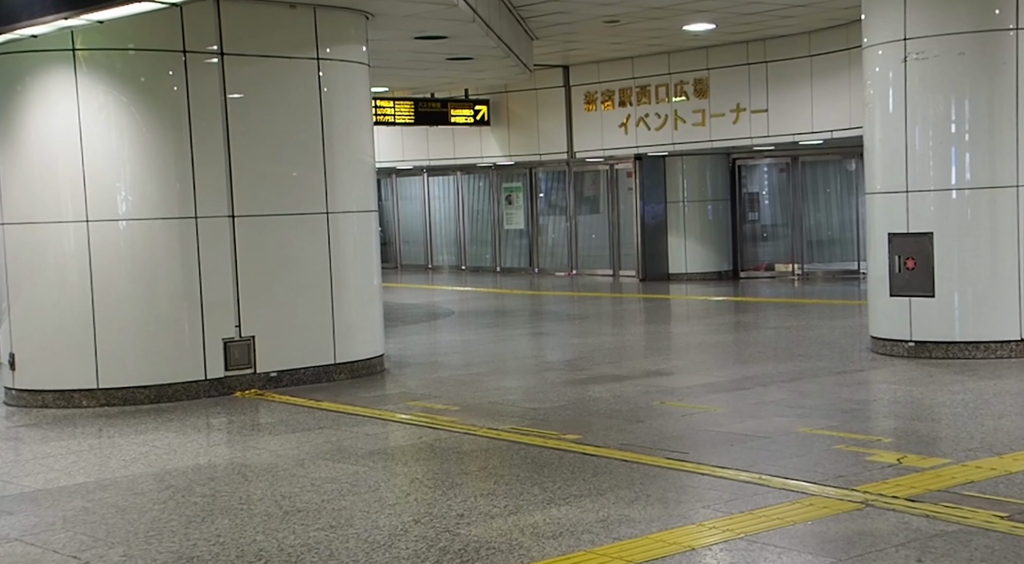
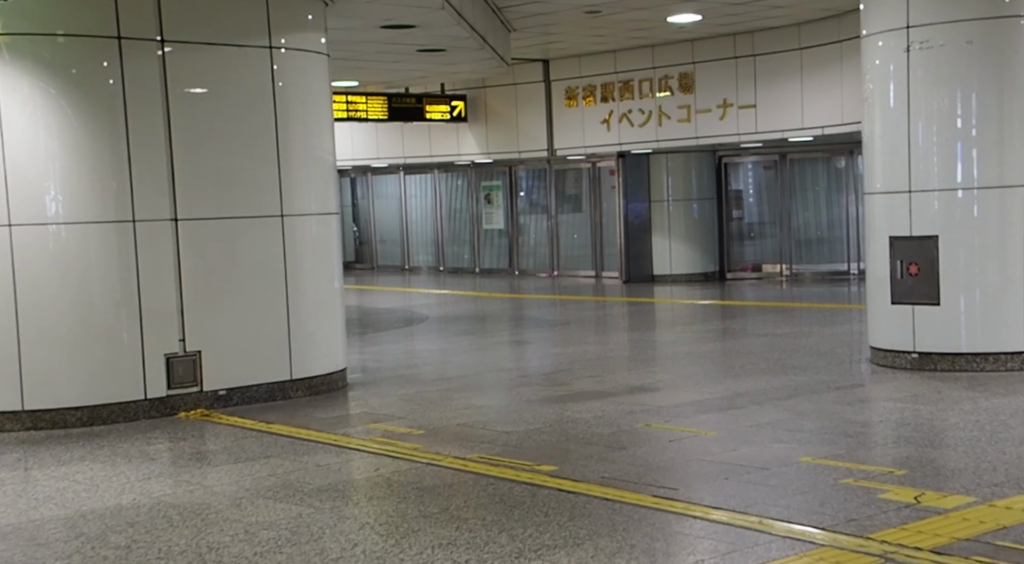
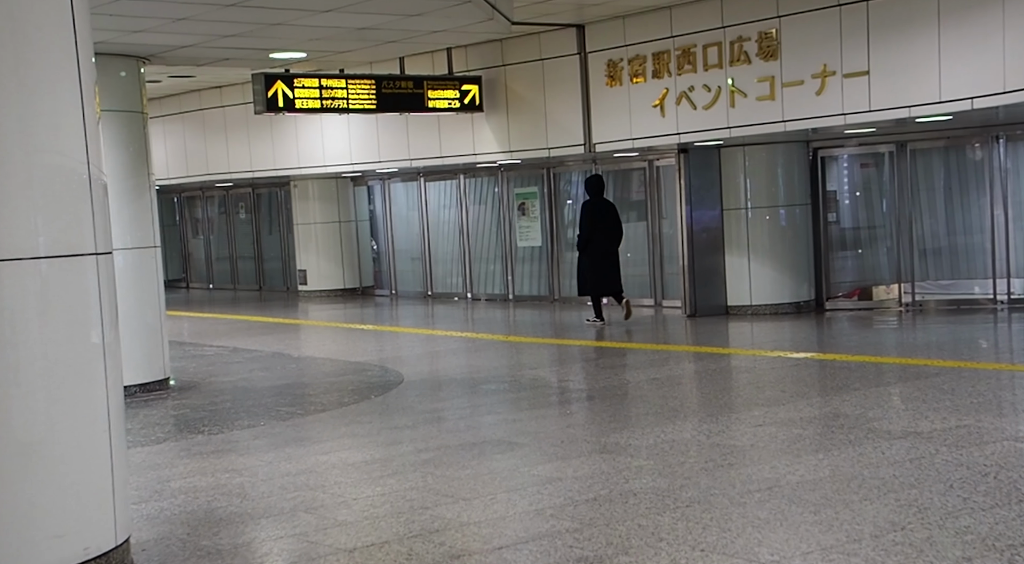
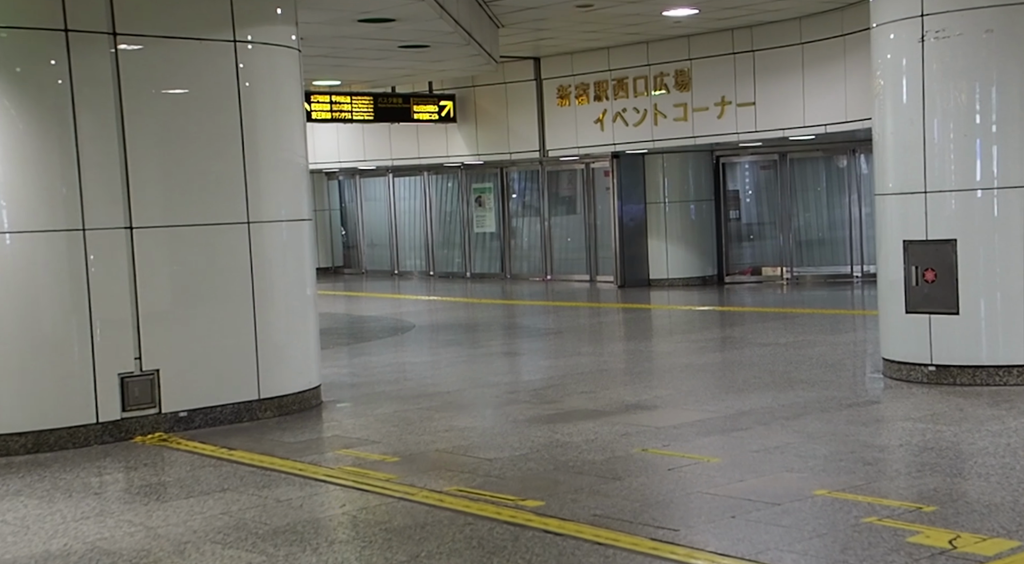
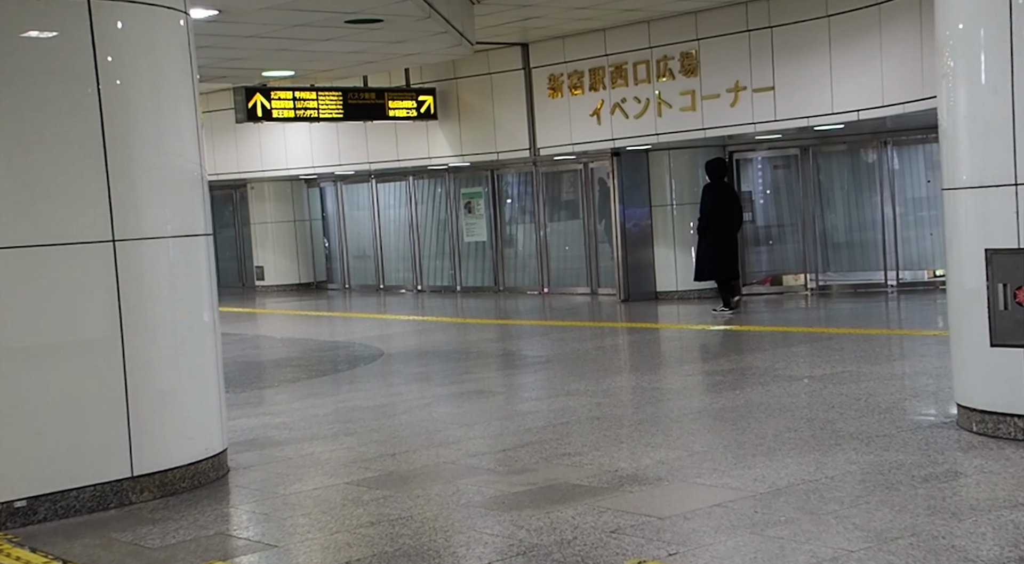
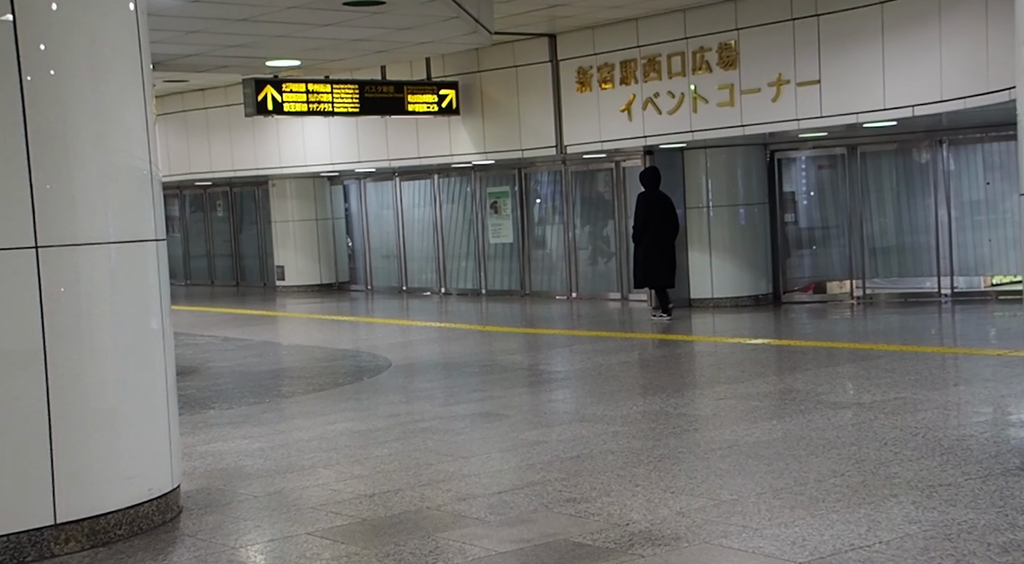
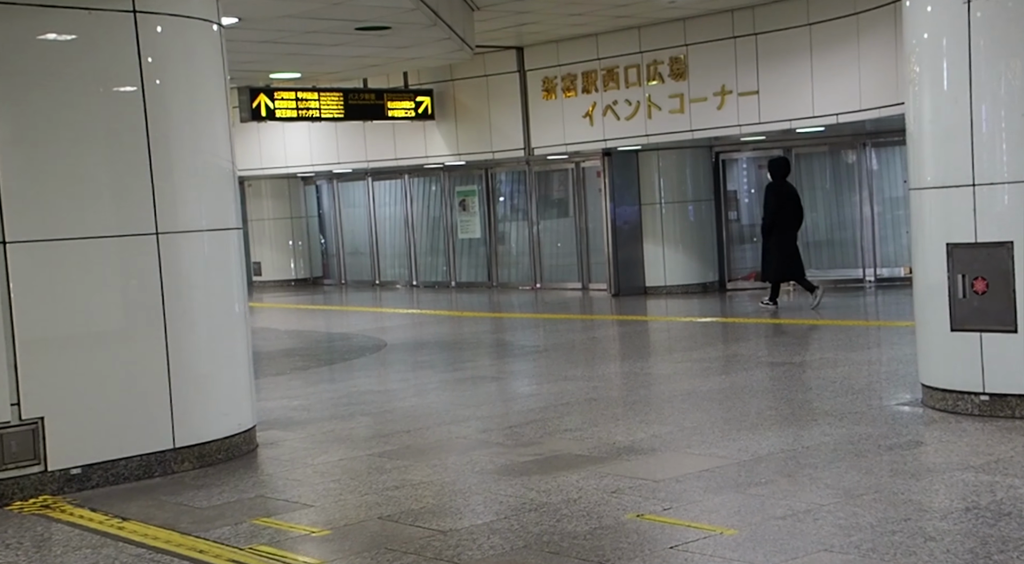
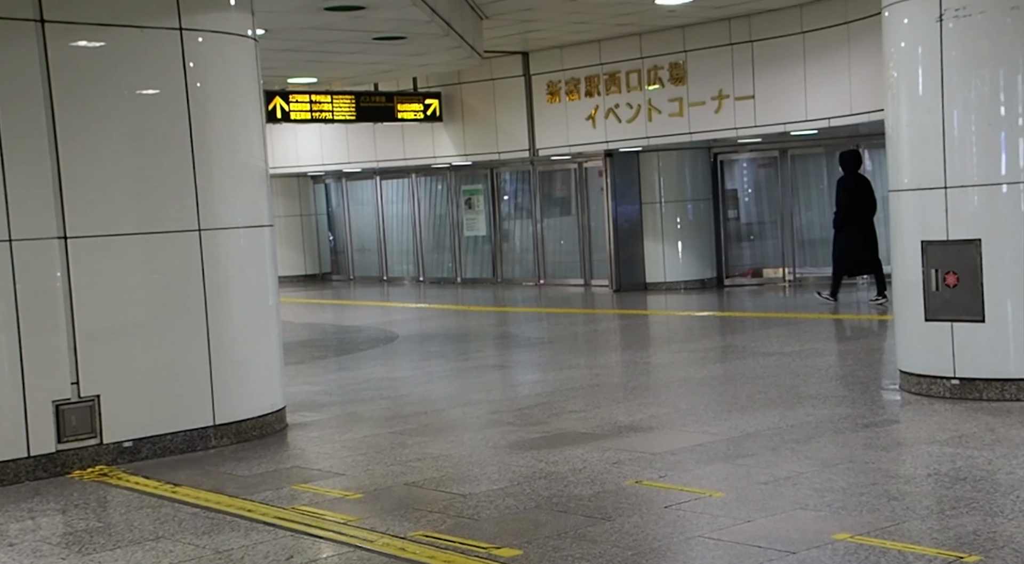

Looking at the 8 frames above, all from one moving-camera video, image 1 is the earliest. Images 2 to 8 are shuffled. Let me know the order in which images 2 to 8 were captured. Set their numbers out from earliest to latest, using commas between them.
2, 4, 8, 7, 5, 6, 3
